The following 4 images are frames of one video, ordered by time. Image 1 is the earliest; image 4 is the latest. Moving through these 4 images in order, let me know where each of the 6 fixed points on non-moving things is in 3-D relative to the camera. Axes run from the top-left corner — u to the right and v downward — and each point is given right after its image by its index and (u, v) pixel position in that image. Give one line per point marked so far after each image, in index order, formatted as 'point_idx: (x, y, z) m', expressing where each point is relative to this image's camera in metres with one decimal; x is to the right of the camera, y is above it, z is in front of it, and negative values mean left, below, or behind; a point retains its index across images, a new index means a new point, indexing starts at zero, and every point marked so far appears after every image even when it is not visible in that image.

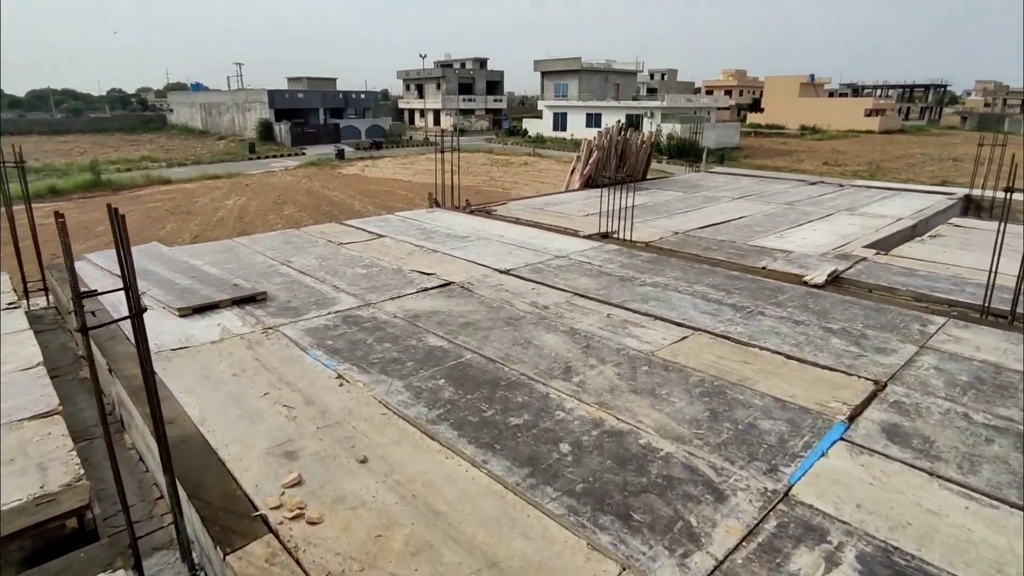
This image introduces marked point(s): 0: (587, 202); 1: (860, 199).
0: (+1.2, +1.4, +10.4) m
1: (+6.7, +1.8, +12.0) m
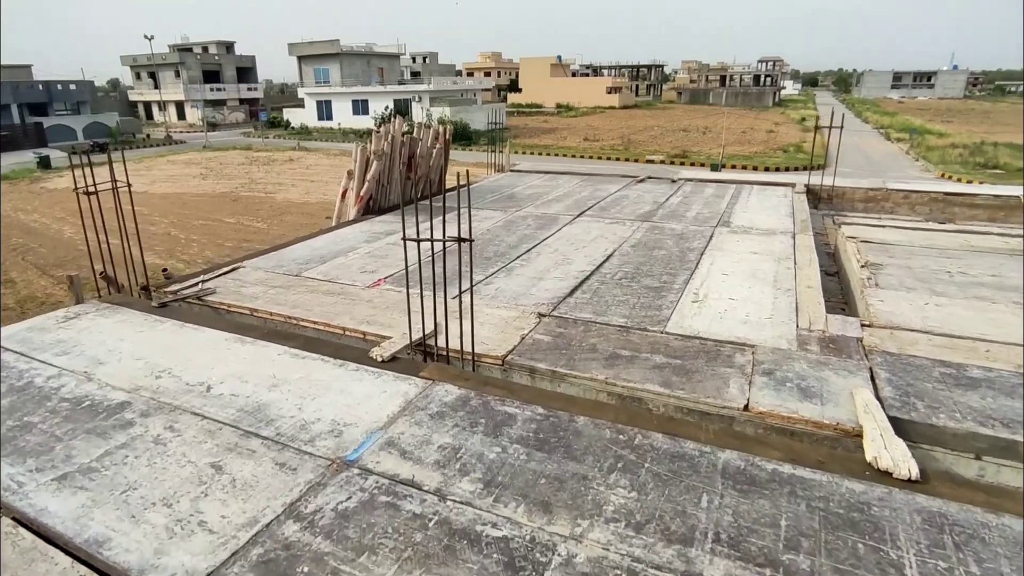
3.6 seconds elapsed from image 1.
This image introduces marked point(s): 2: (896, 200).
0: (-1.4, +0.4, +6.5) m
1: (+3.1, +1.4, +9.8) m
2: (+7.2, +1.6, +11.6) m
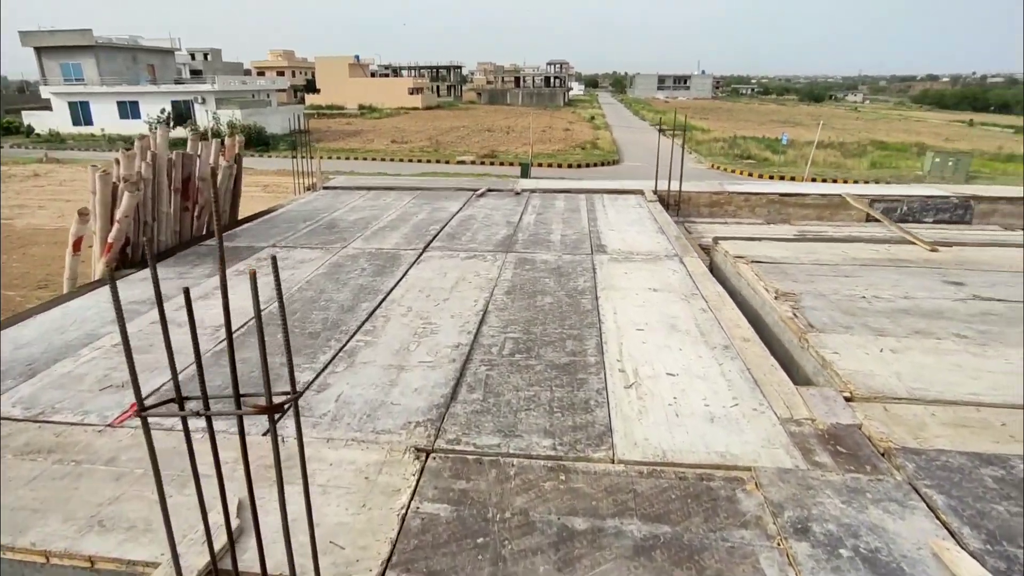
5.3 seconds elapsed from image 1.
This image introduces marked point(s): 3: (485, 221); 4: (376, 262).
0: (-2.6, -0.4, +4.2) m
1: (+0.7, +1.0, +8.6) m
2: (+4.1, +1.6, +11.5) m
3: (-0.3, +0.9, +8.1) m
4: (-1.4, +0.3, +6.2) m
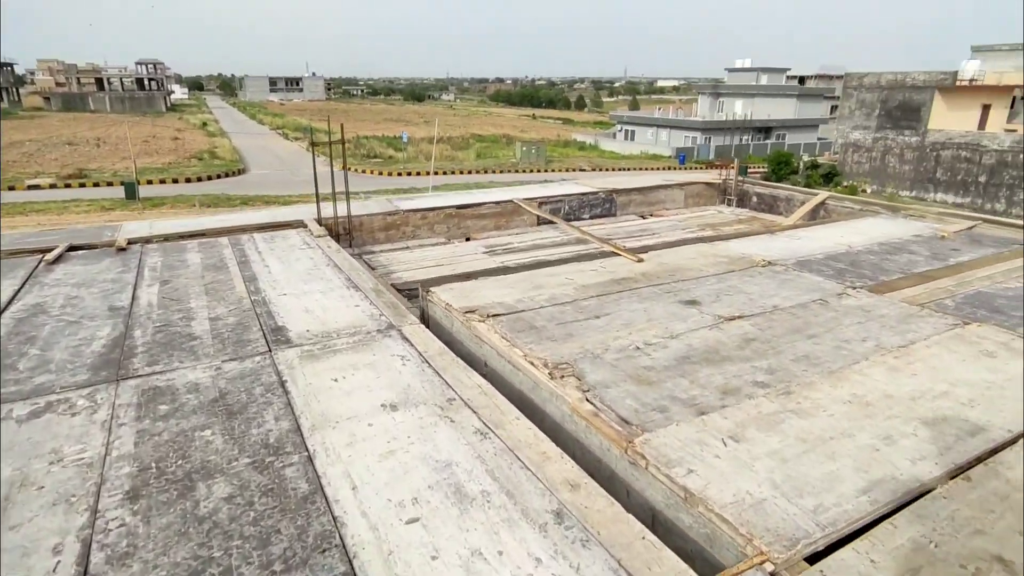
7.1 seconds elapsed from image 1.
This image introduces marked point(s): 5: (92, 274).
0: (-3.2, -1.6, +0.5) m
1: (-2.9, +0.1, +5.9) m
2: (-1.6, +1.1, +10.1) m
3: (-3.5, -0.2, +5.0) m
4: (-3.3, -0.9, +2.8) m
5: (-3.9, +0.1, +5.9) m
